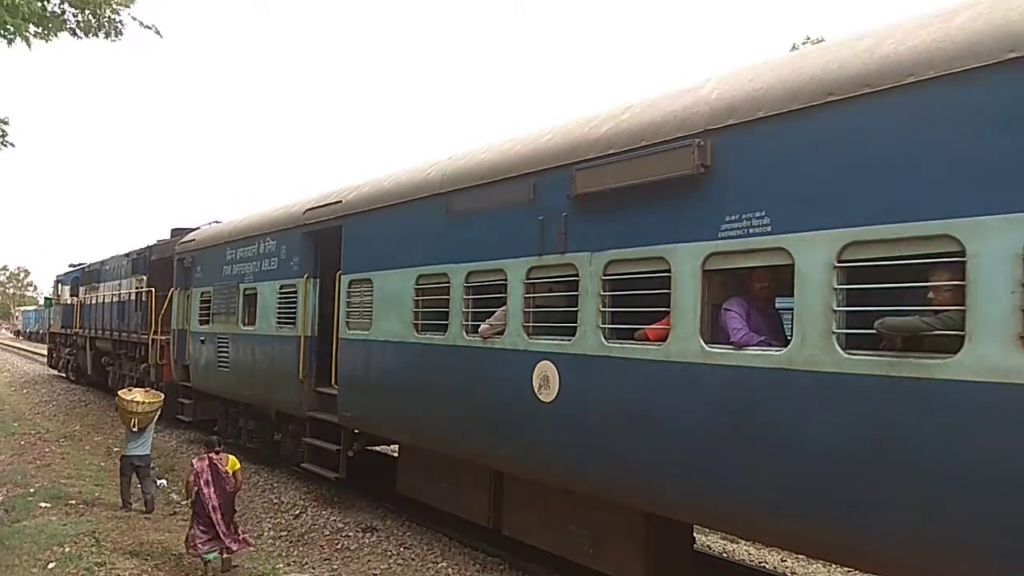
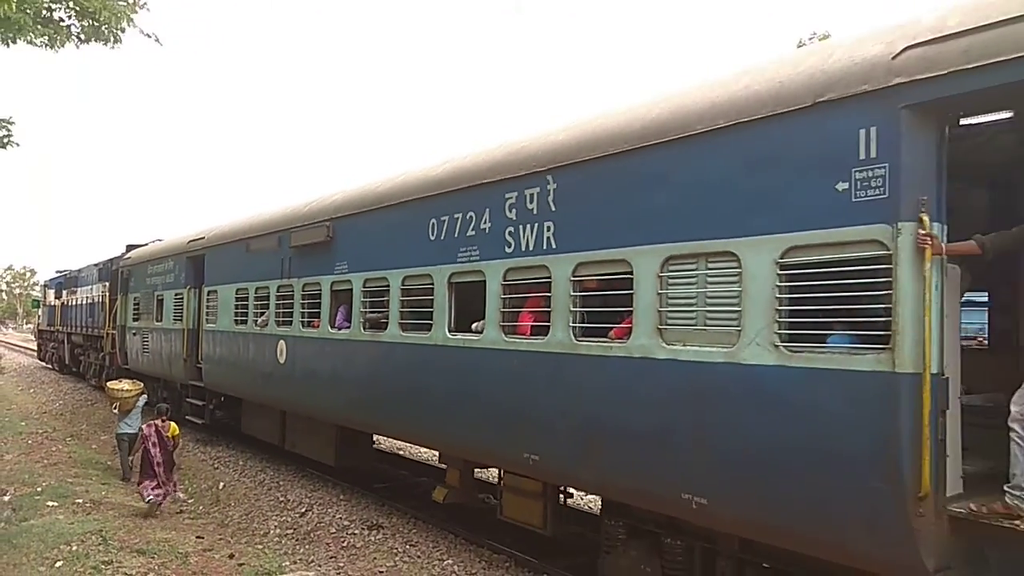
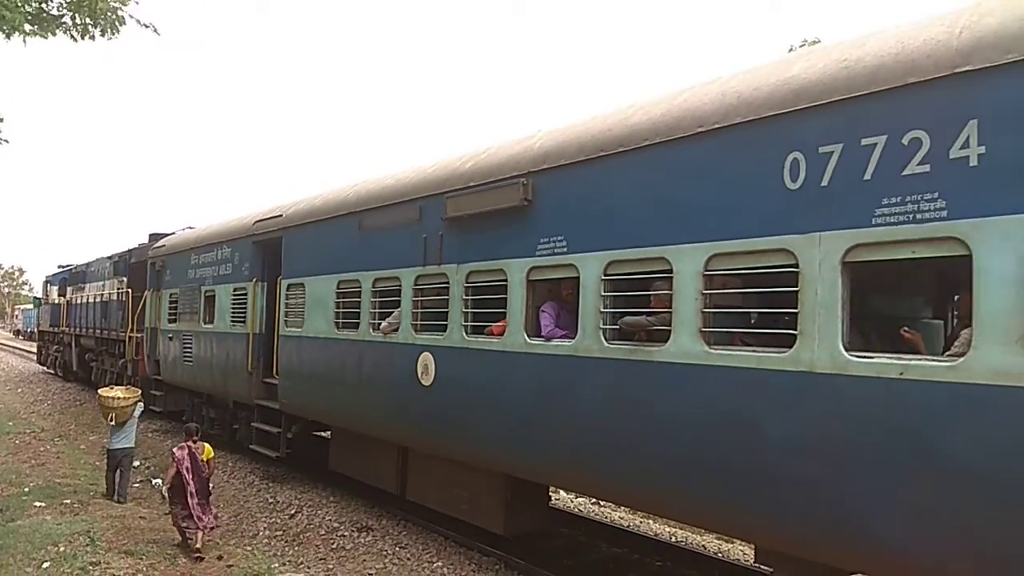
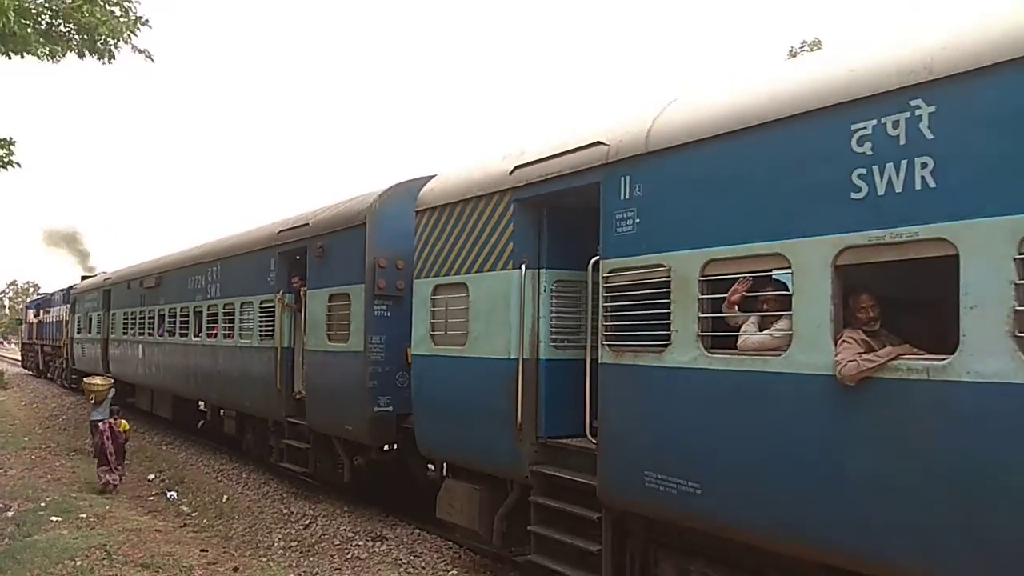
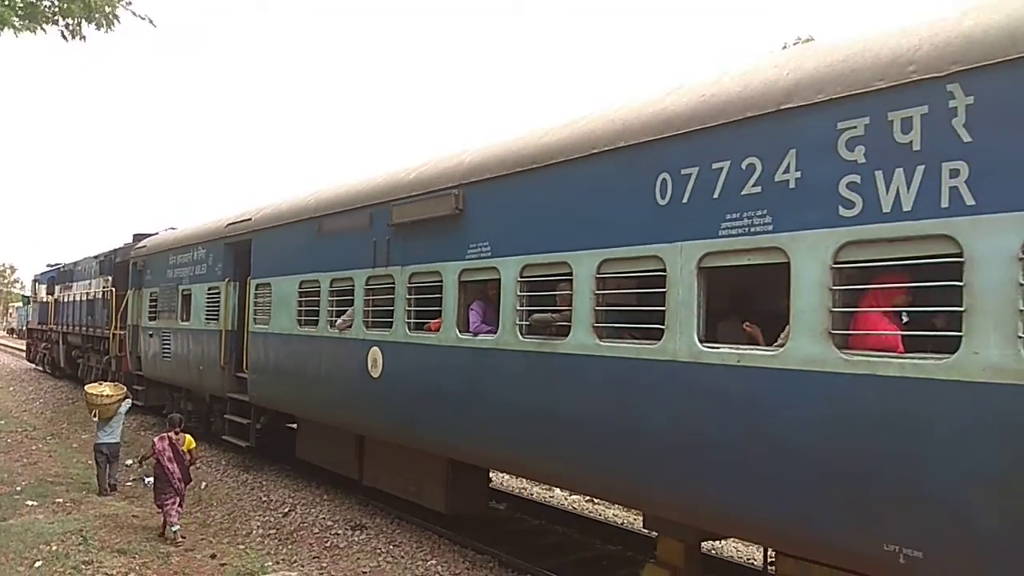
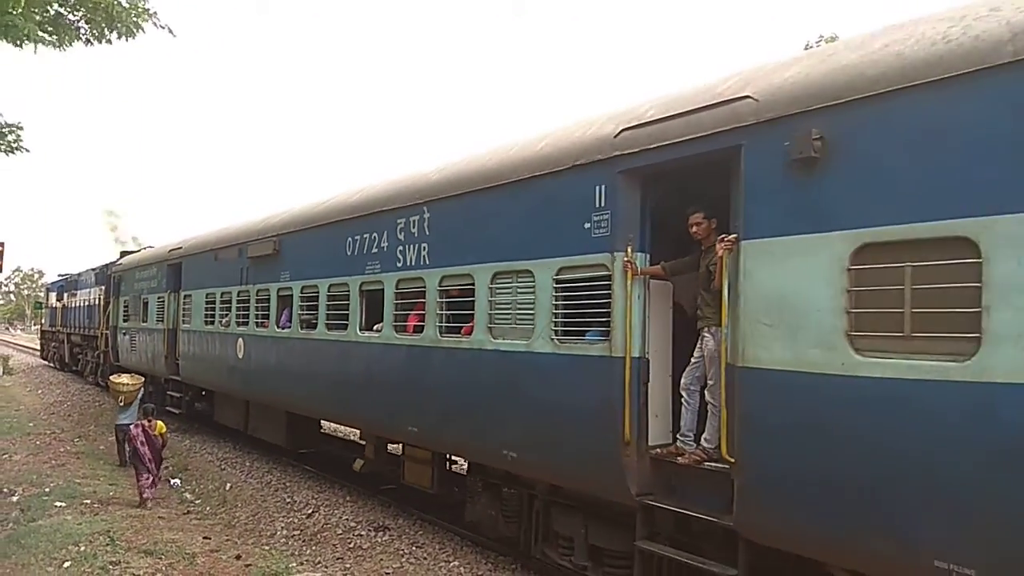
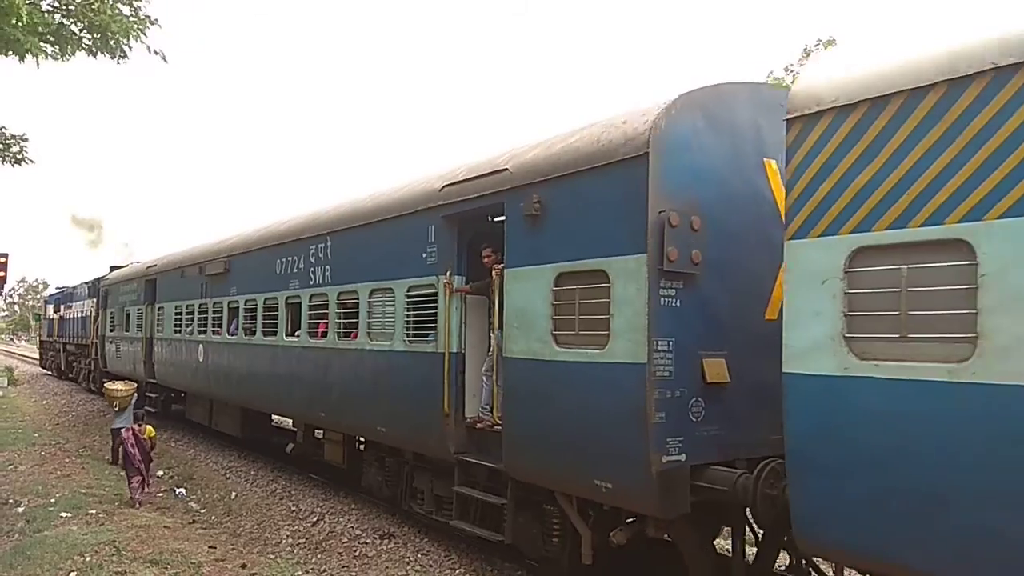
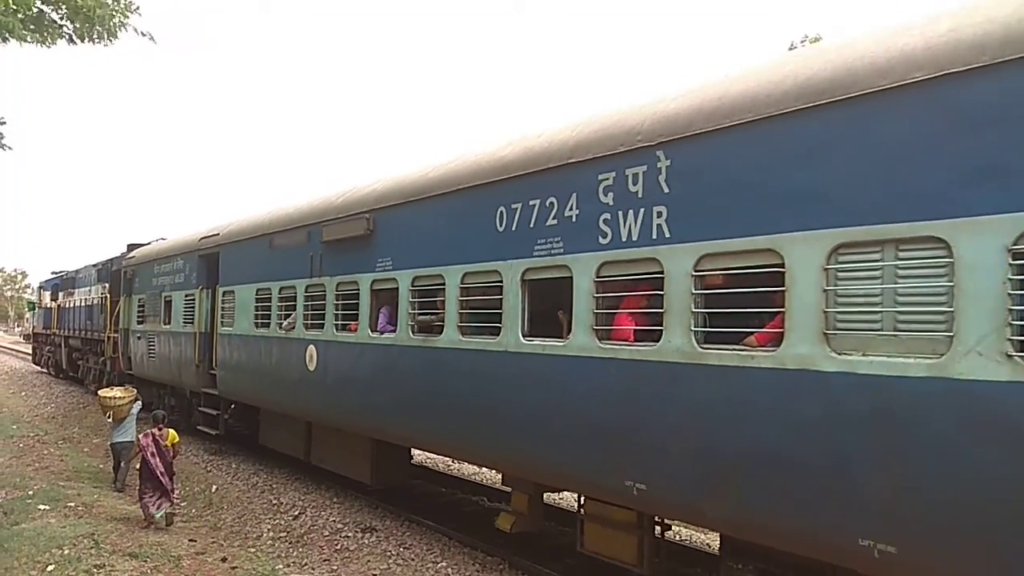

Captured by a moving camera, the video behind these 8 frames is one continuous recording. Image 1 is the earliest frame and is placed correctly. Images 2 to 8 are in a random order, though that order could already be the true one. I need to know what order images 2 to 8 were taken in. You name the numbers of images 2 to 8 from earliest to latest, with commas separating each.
3, 5, 8, 2, 6, 7, 4
